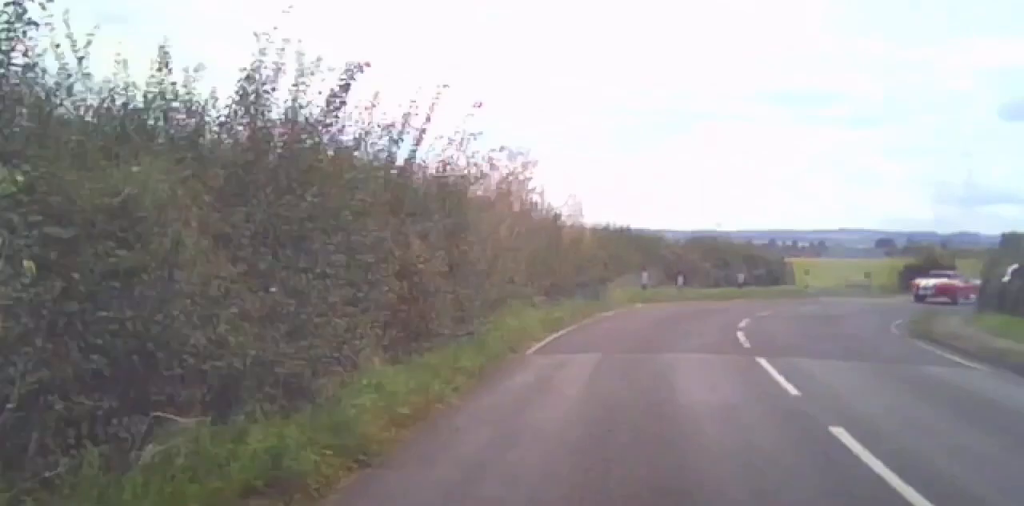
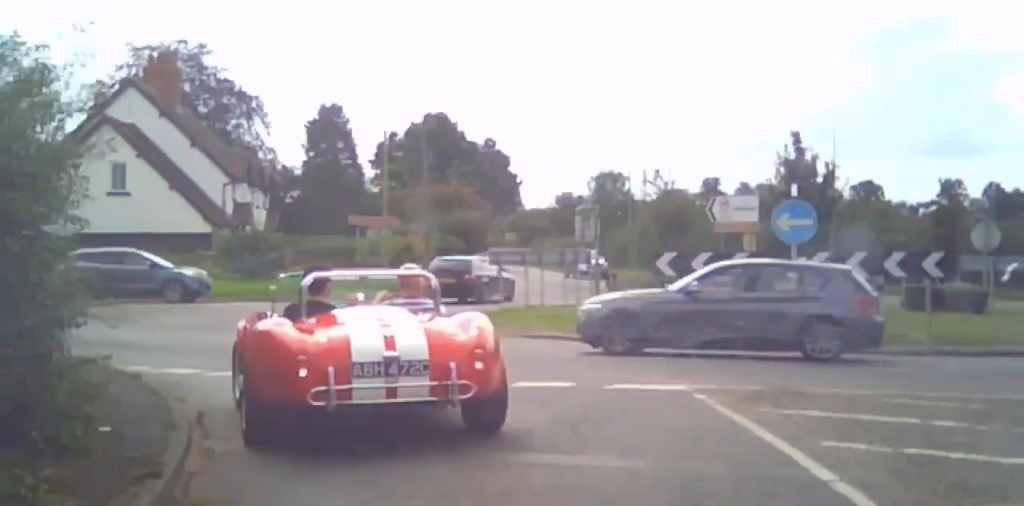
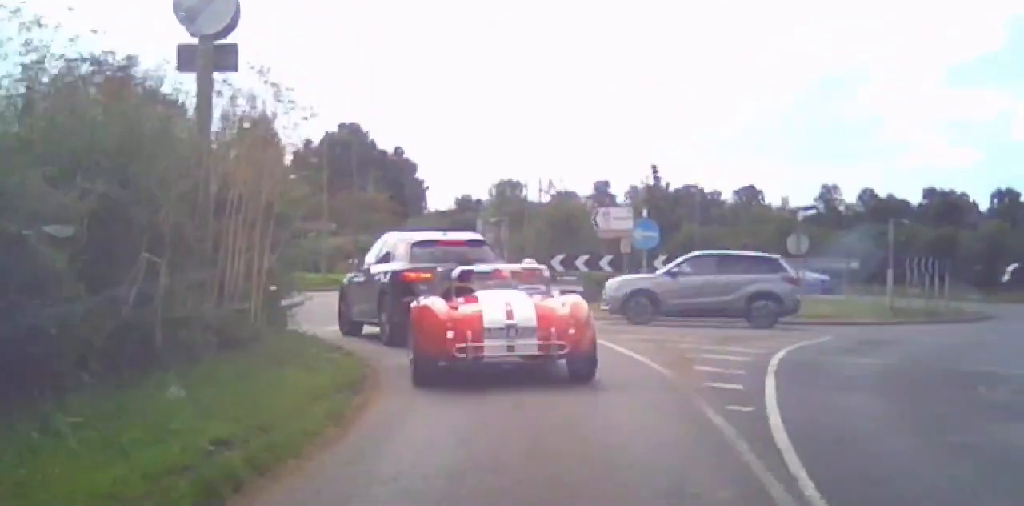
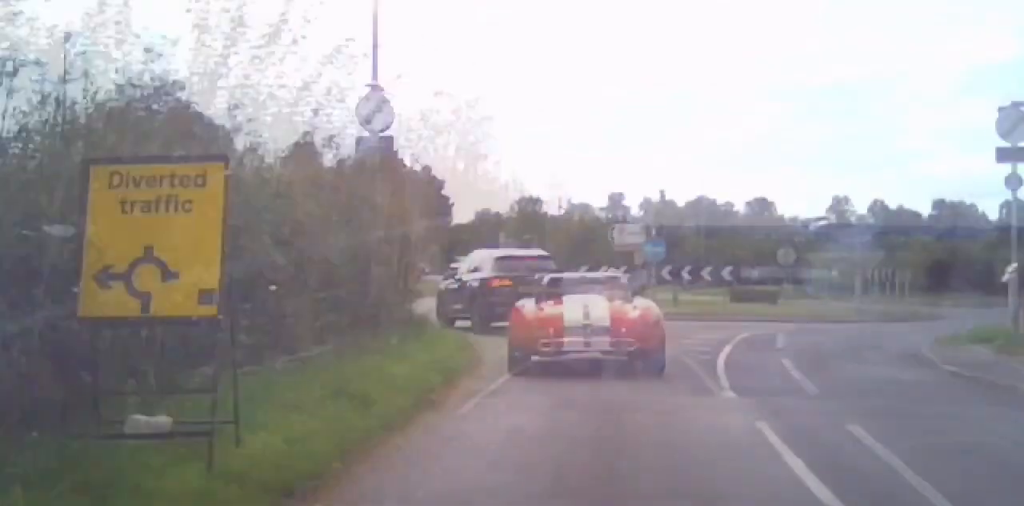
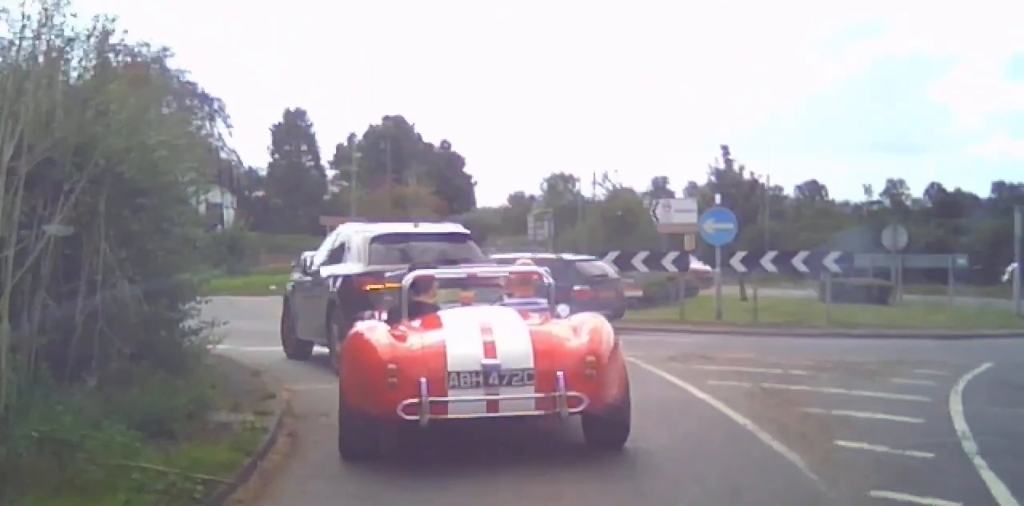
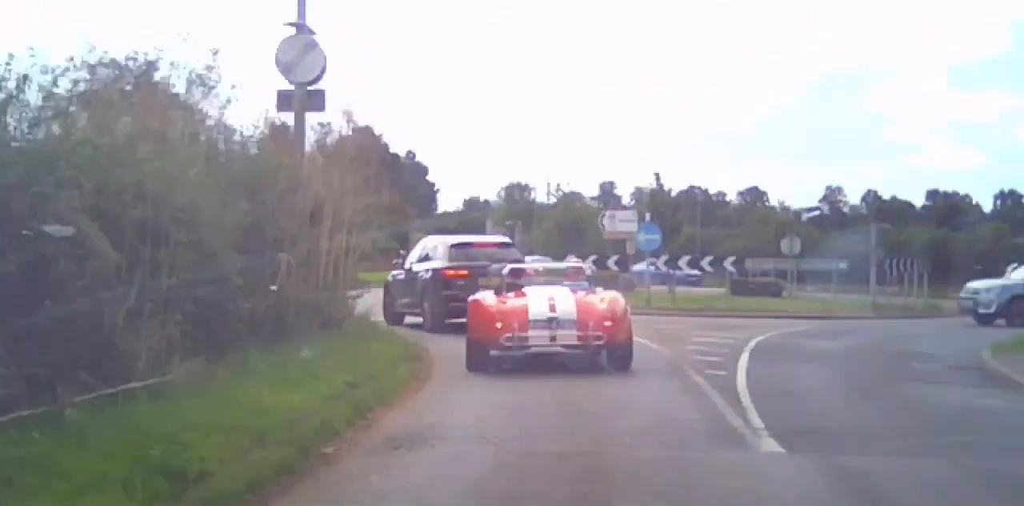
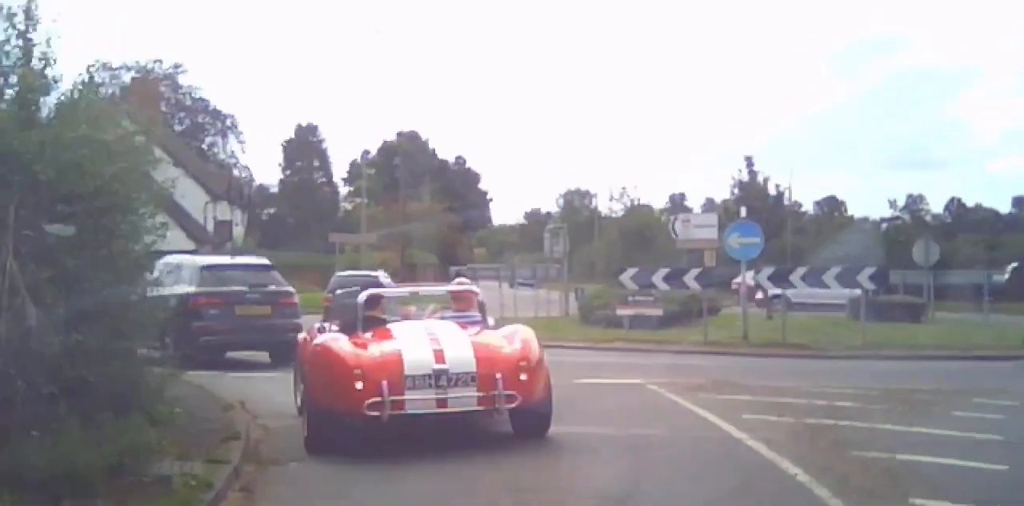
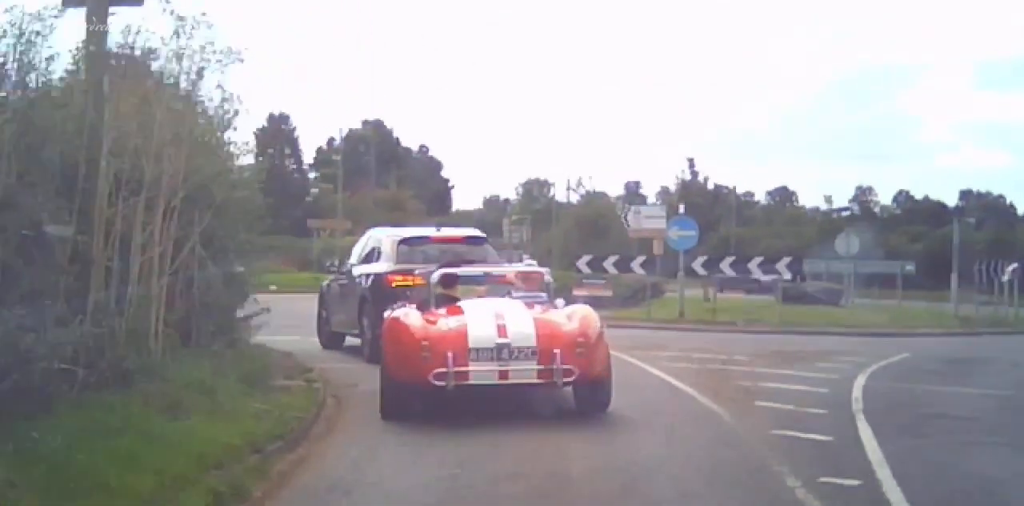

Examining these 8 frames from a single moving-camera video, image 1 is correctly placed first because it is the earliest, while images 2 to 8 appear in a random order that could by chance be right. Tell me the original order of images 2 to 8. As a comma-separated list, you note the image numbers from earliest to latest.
4, 6, 3, 8, 5, 7, 2
